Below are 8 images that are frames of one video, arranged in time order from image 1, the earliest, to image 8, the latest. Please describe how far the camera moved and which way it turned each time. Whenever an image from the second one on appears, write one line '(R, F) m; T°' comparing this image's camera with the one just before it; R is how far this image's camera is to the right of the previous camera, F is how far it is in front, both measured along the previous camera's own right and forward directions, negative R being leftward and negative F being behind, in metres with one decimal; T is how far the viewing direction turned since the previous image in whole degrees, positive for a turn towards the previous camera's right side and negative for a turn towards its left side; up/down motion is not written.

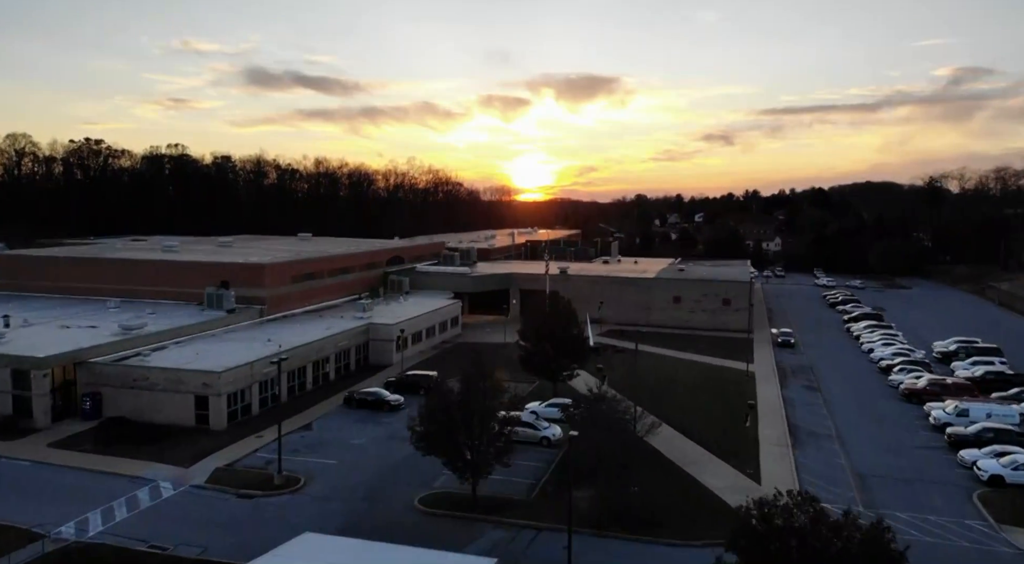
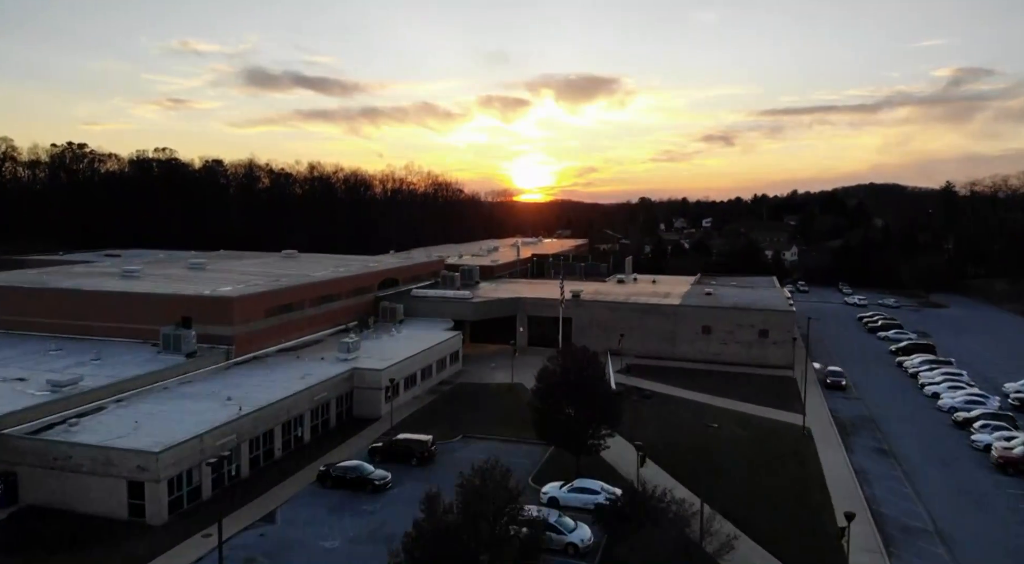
(-0.3, +3.8) m; 0°
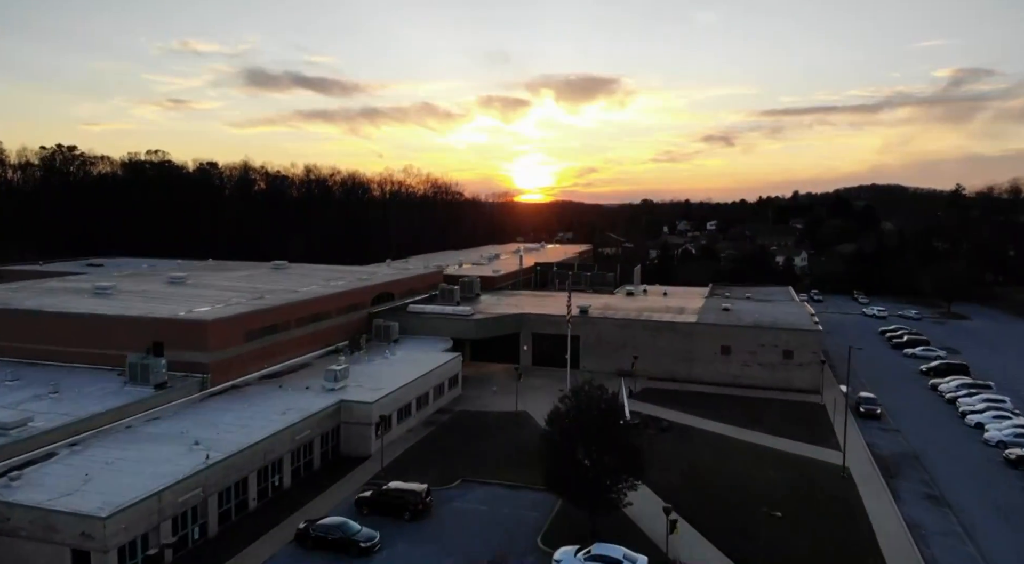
(-0.1, +2.1) m; 0°
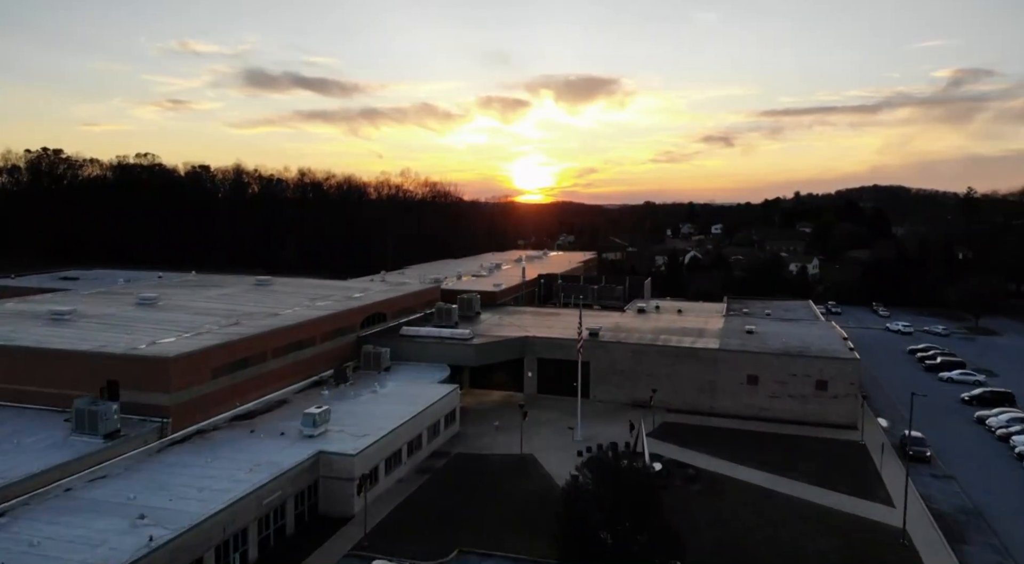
(-0.1, +2.6) m; 0°
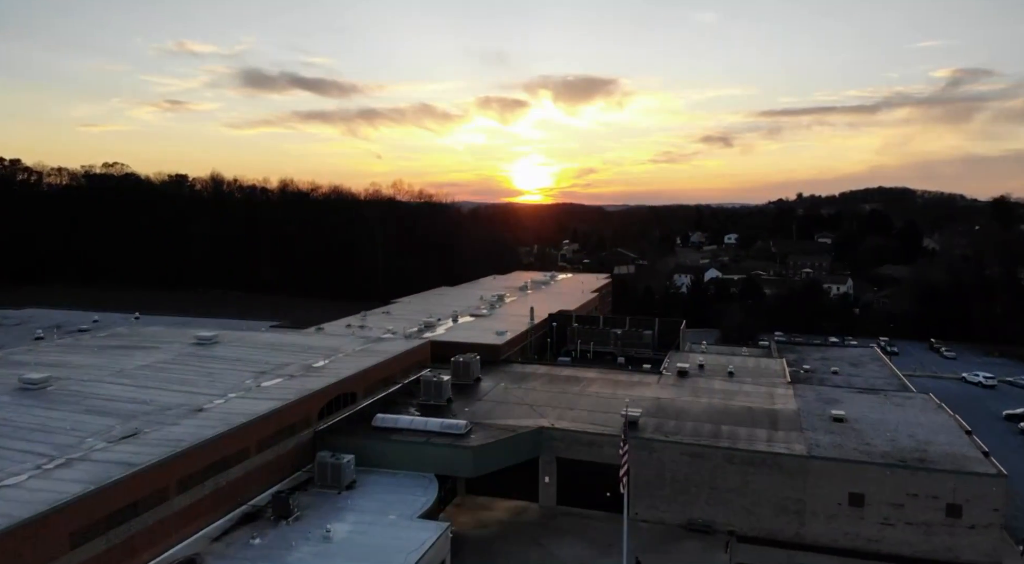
(-0.3, +6.7) m; 0°
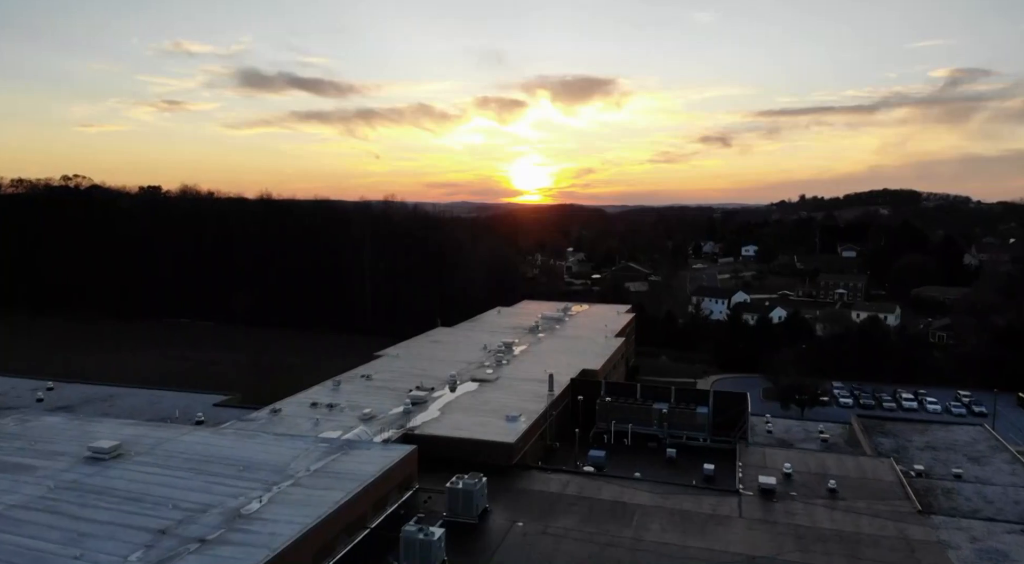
(-0.6, +7.3) m; 0°
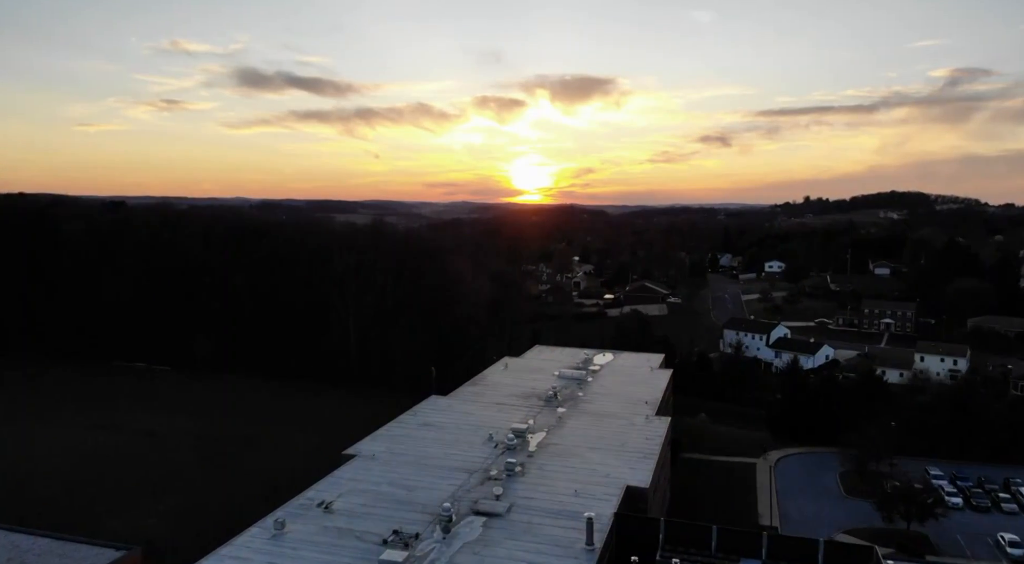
(-0.6, +8.3) m; 0°
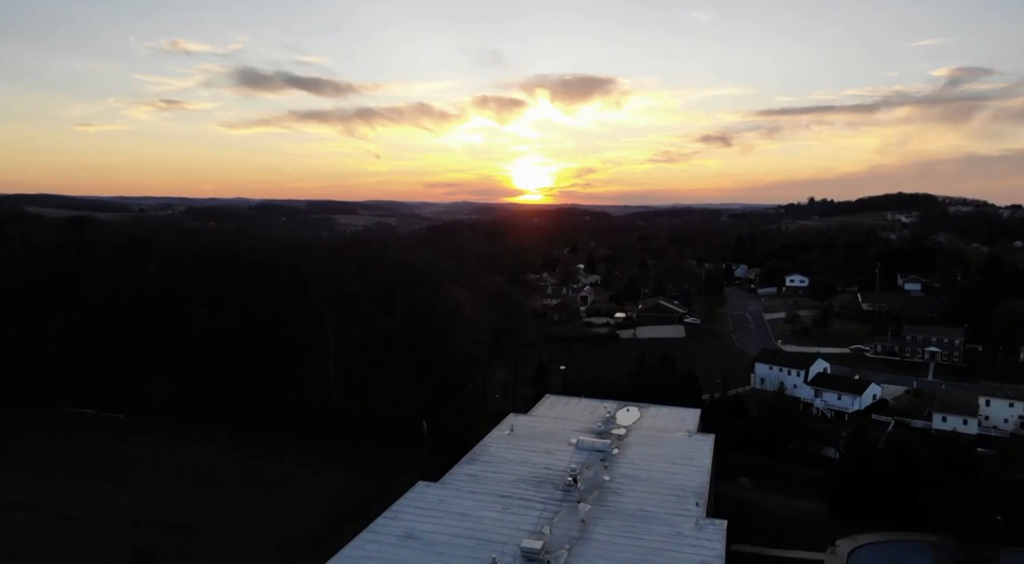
(-0.3, +6.7) m; 0°
